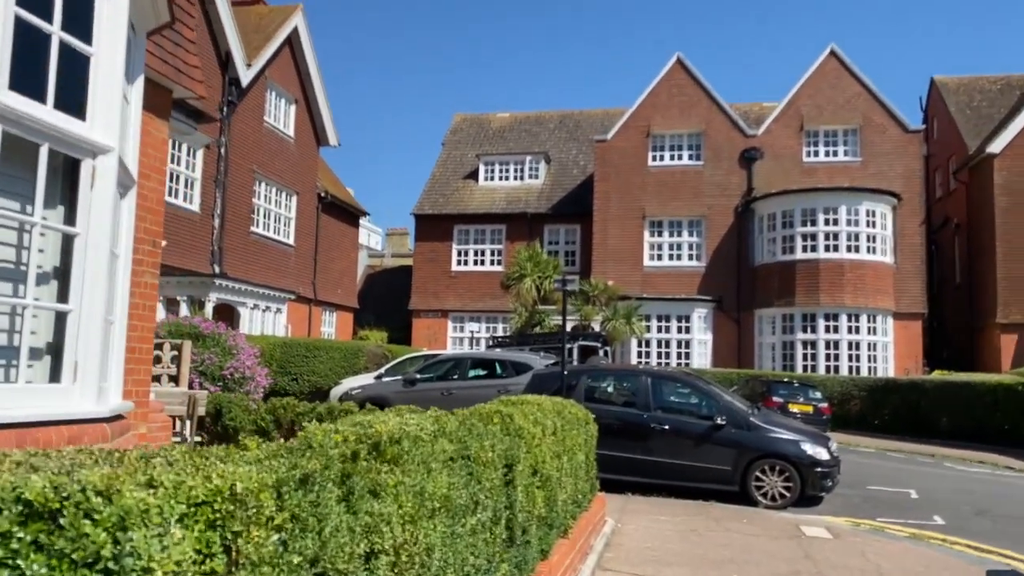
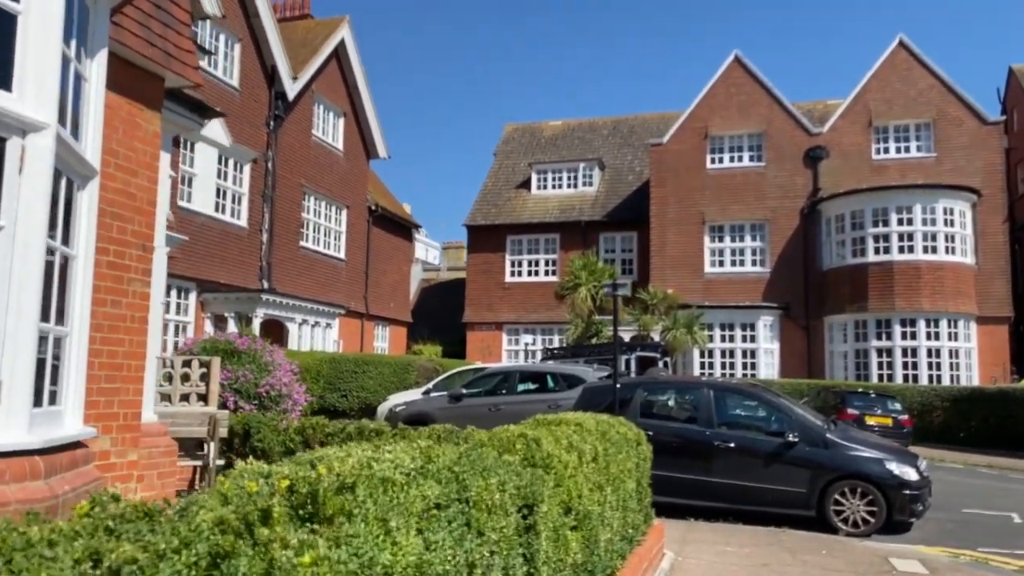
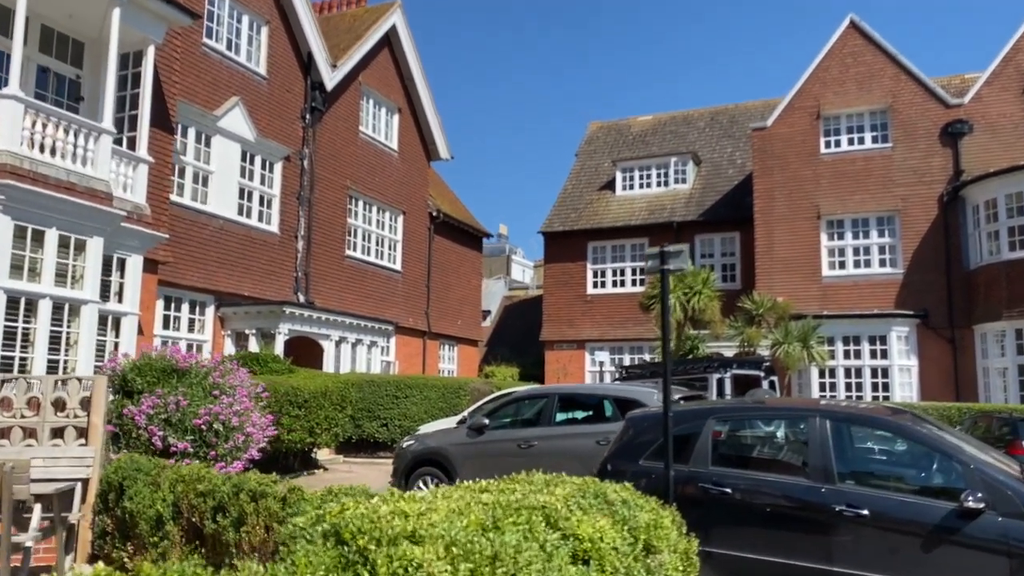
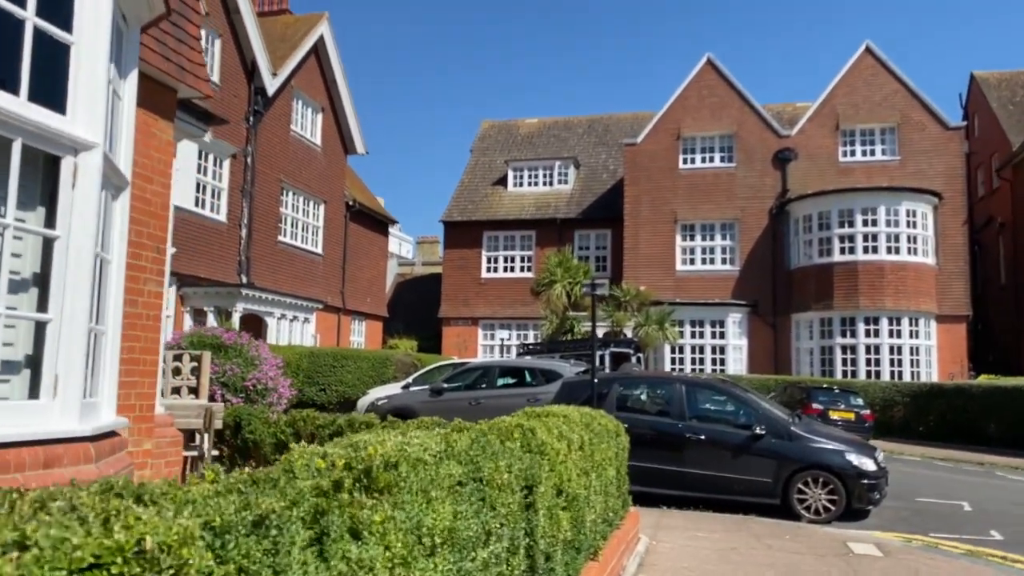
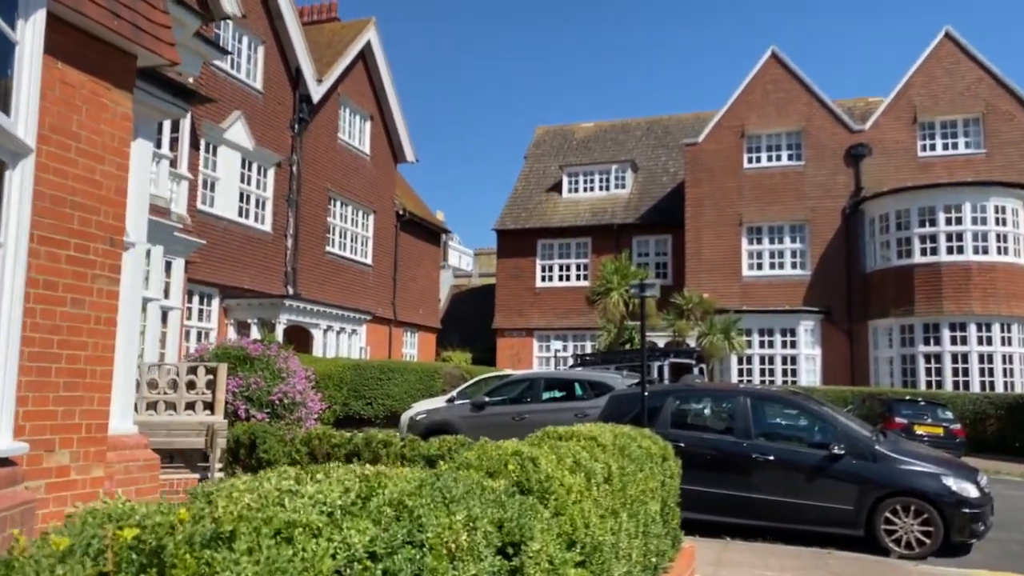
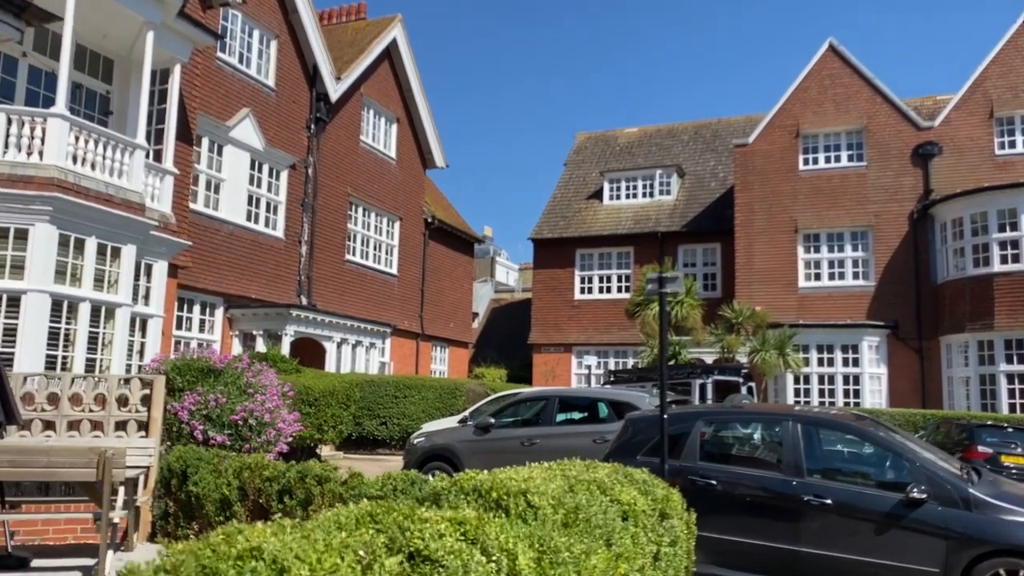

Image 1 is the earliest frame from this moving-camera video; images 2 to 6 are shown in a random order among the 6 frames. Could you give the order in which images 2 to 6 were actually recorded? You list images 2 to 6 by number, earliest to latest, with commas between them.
4, 2, 5, 6, 3
